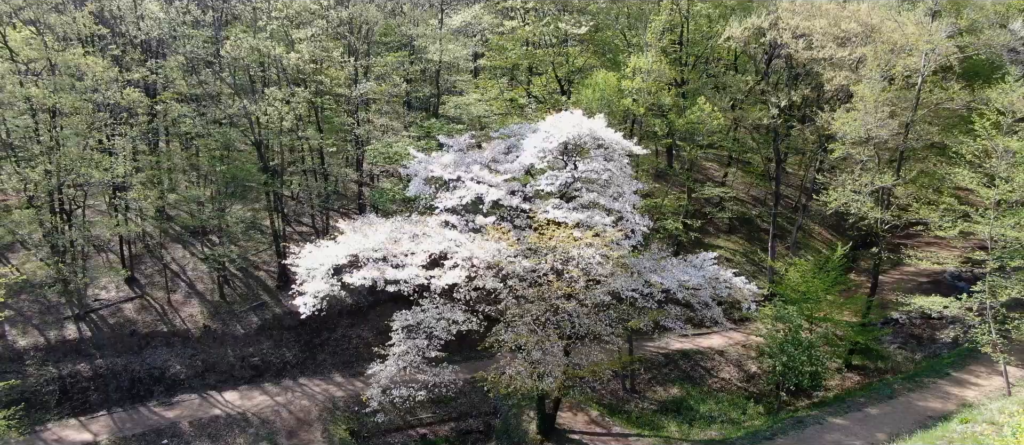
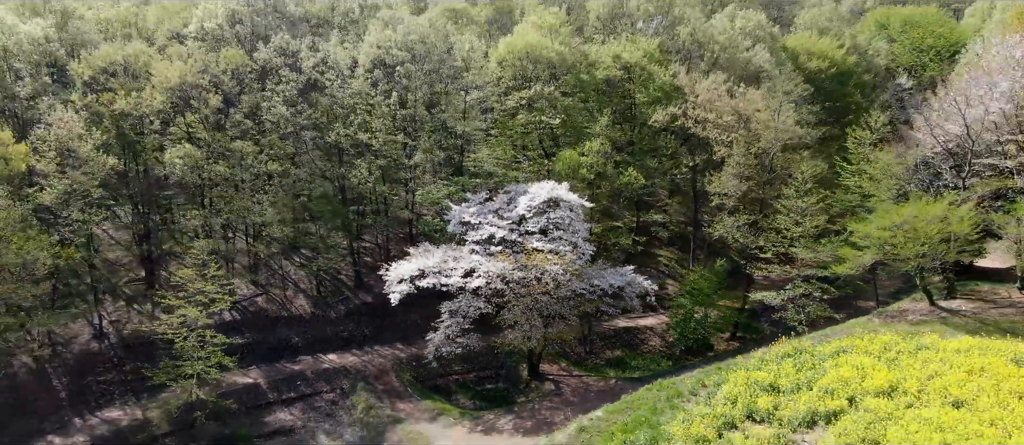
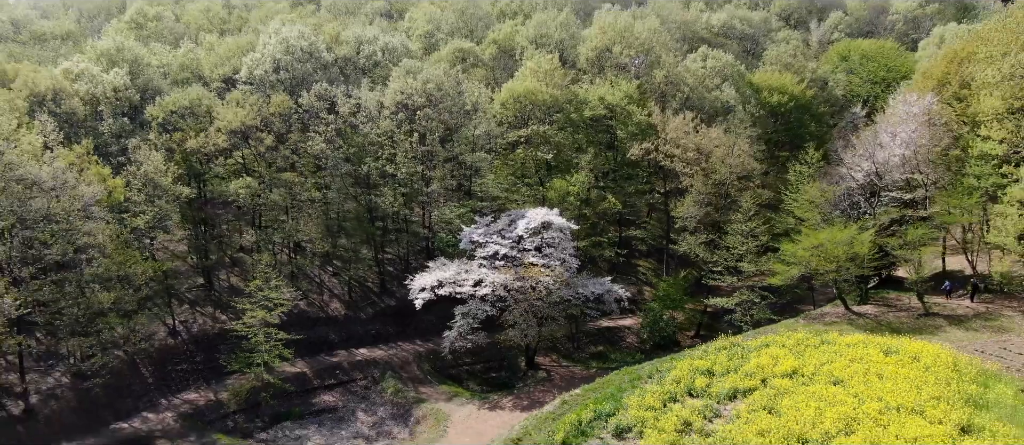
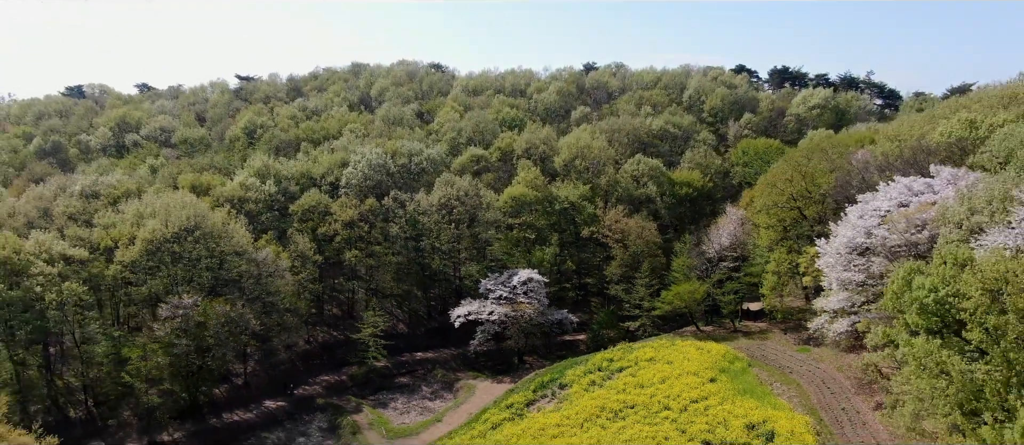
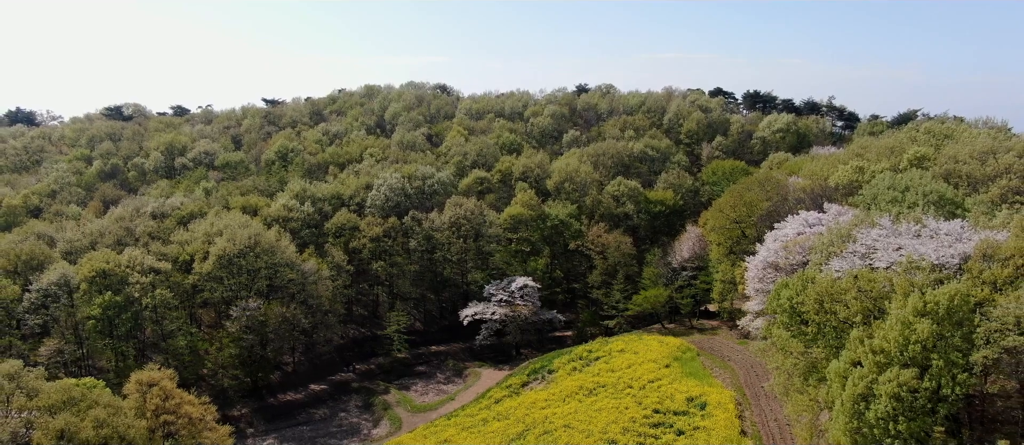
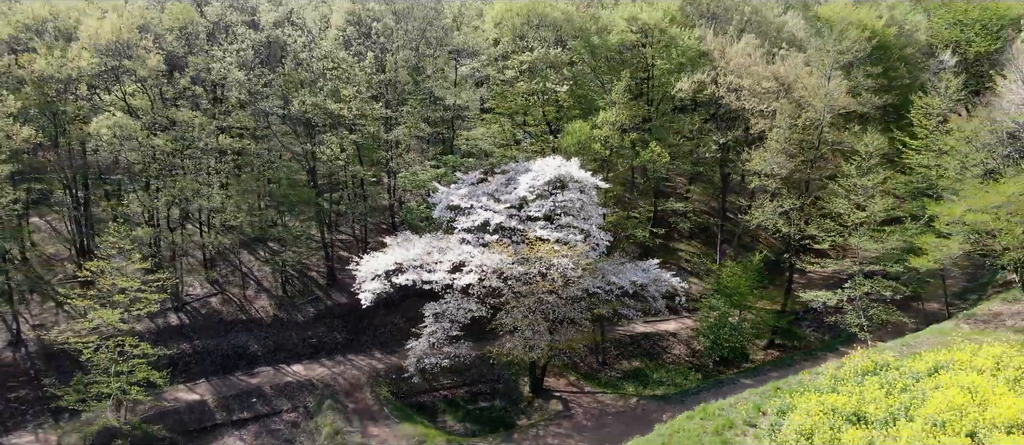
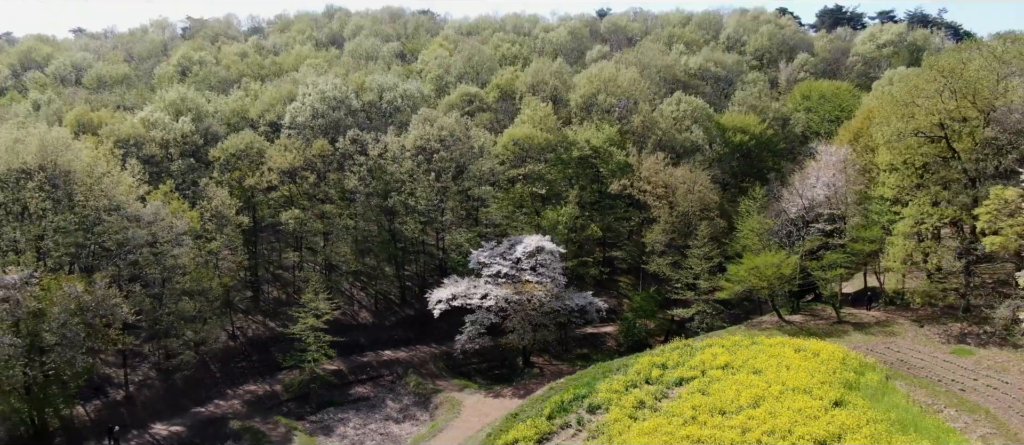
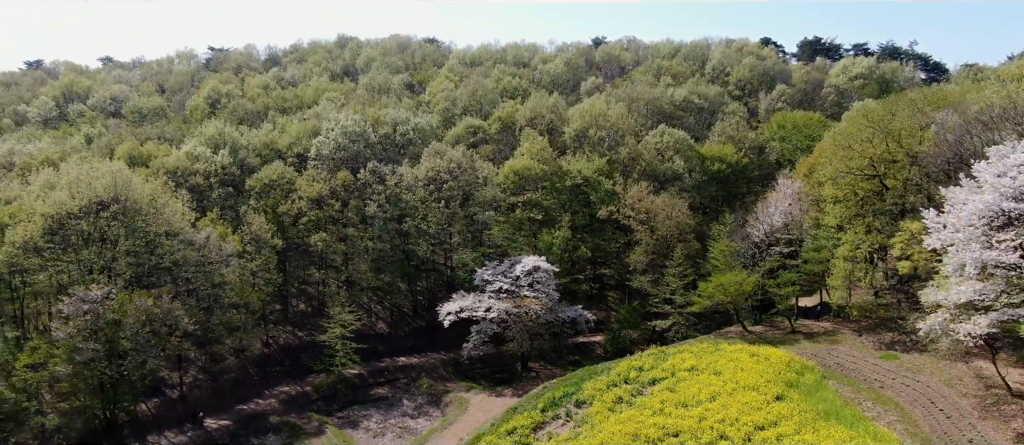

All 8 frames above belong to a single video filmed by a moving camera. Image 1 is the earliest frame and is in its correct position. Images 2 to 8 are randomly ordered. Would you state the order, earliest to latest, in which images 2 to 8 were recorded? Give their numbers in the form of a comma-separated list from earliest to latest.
6, 2, 3, 7, 8, 4, 5
